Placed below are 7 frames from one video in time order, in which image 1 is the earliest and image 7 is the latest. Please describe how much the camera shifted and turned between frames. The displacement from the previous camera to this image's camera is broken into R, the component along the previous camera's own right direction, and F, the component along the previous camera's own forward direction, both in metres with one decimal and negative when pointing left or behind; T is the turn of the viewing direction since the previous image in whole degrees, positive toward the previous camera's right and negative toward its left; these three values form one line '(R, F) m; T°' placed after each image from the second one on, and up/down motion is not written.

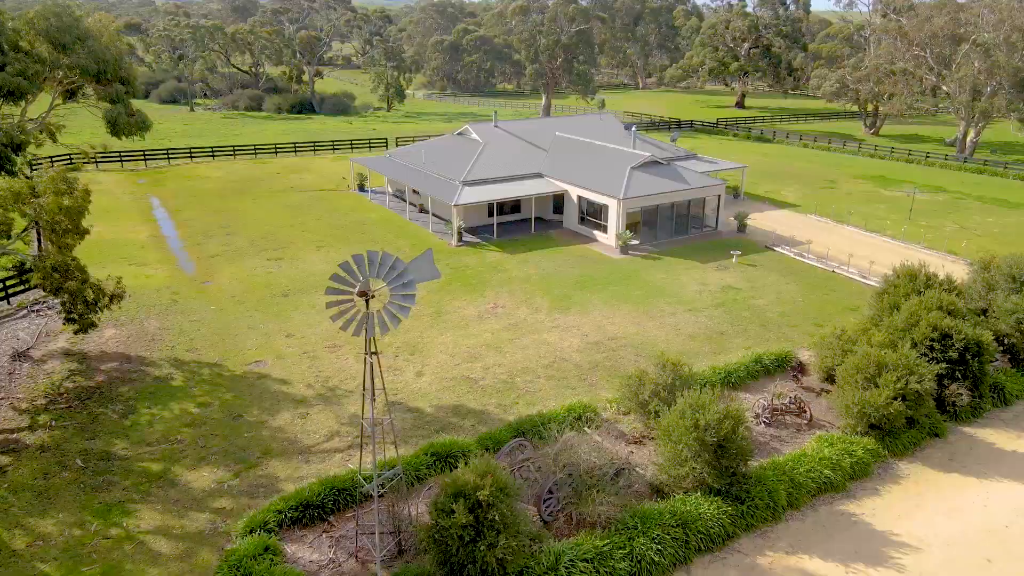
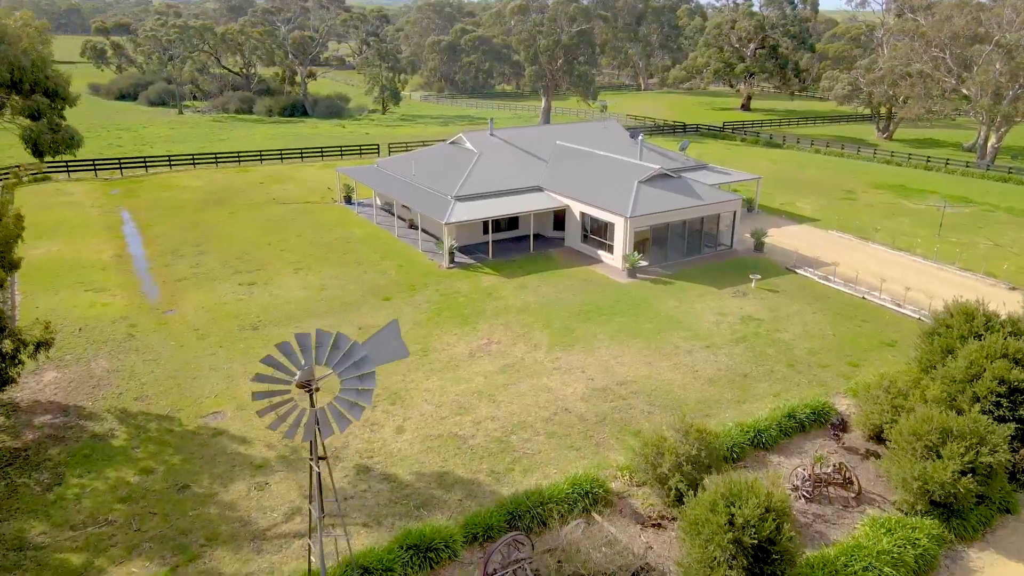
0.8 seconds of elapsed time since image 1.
(+0.1, +2.4) m; 0°
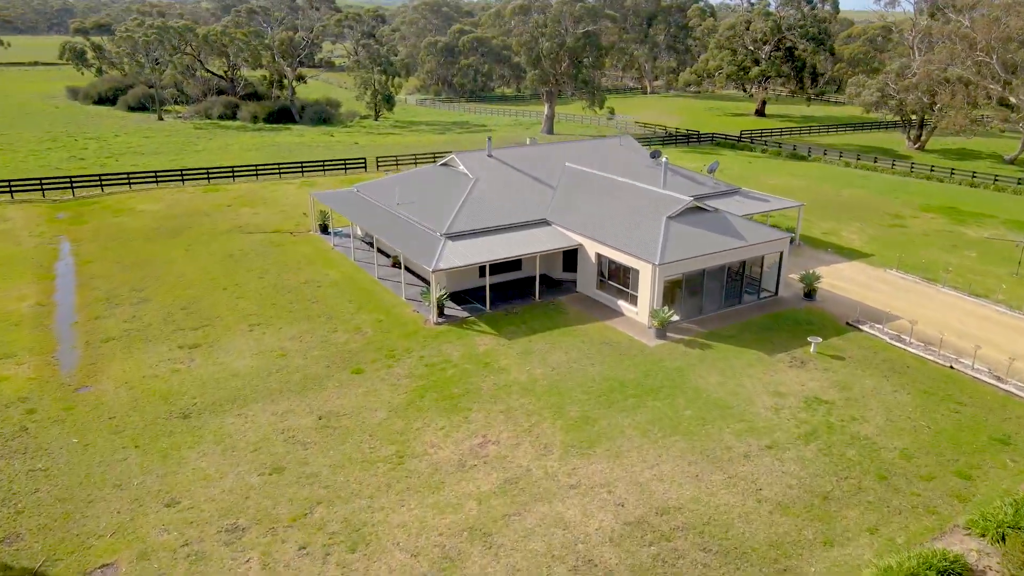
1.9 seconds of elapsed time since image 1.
(-0.1, +4.4) m; 0°
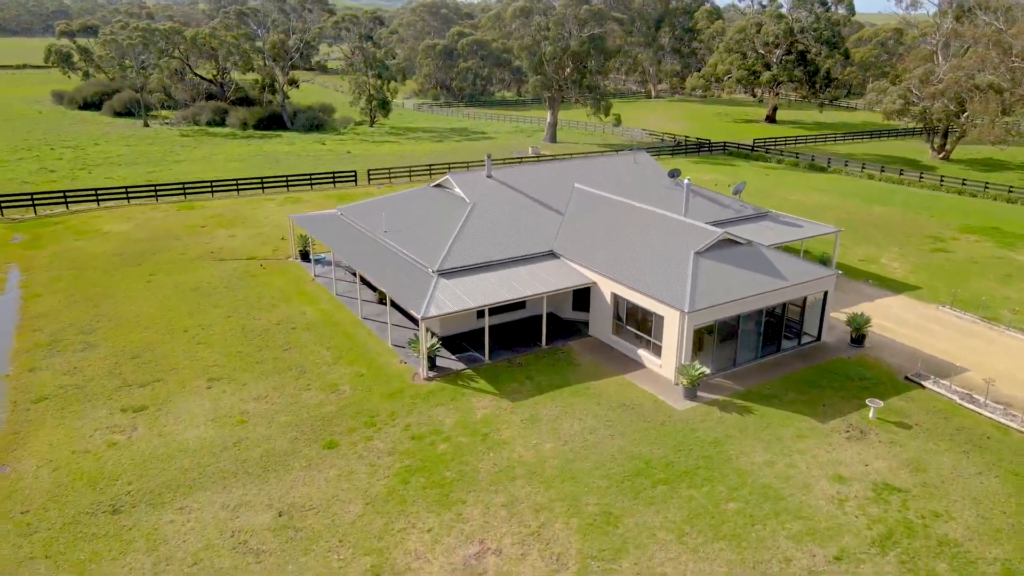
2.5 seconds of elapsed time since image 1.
(-0.1, +2.9) m; 0°
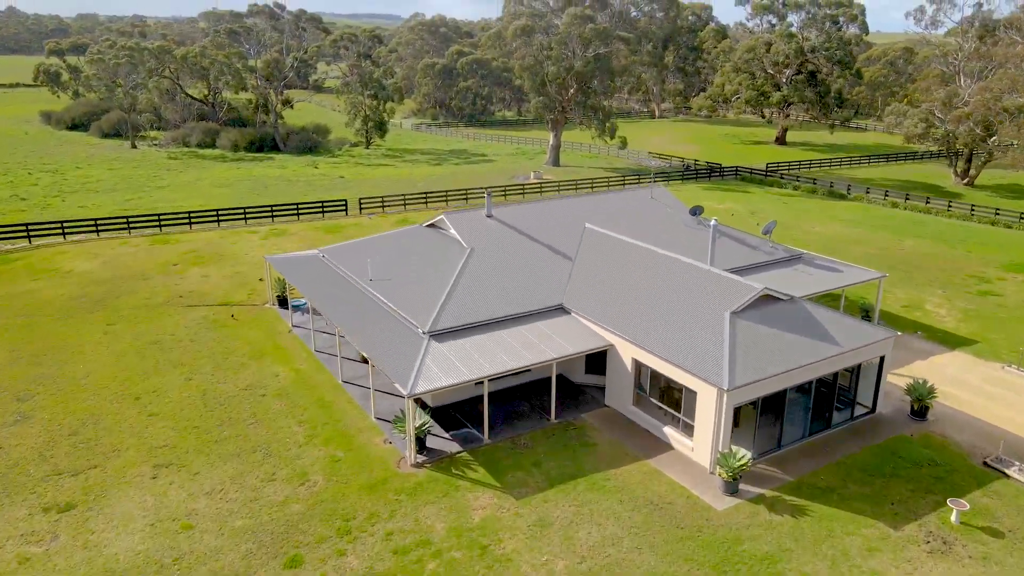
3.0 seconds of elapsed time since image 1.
(-0.1, +2.7) m; 0°
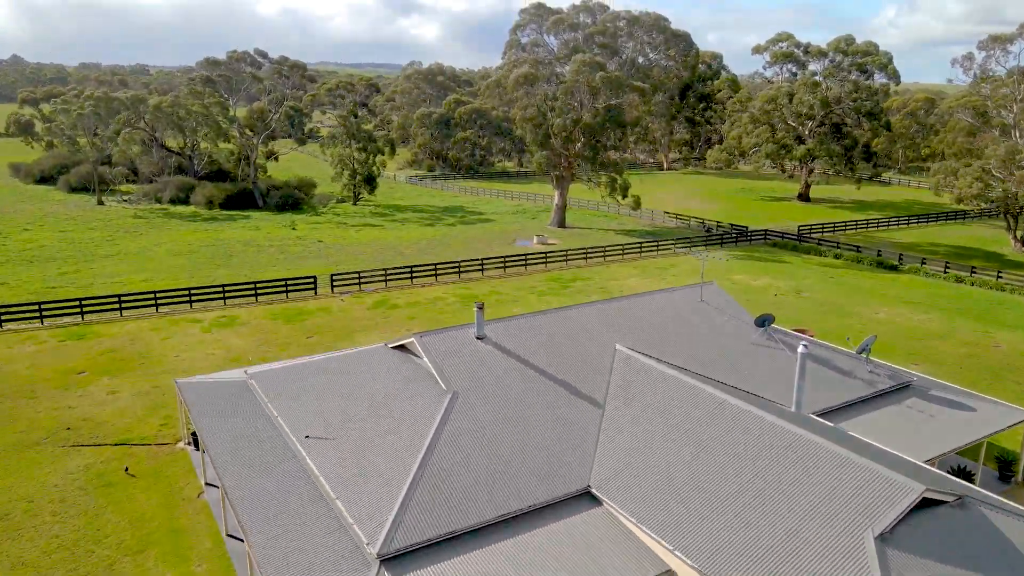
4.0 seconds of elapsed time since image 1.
(0.0, +5.9) m; 0°
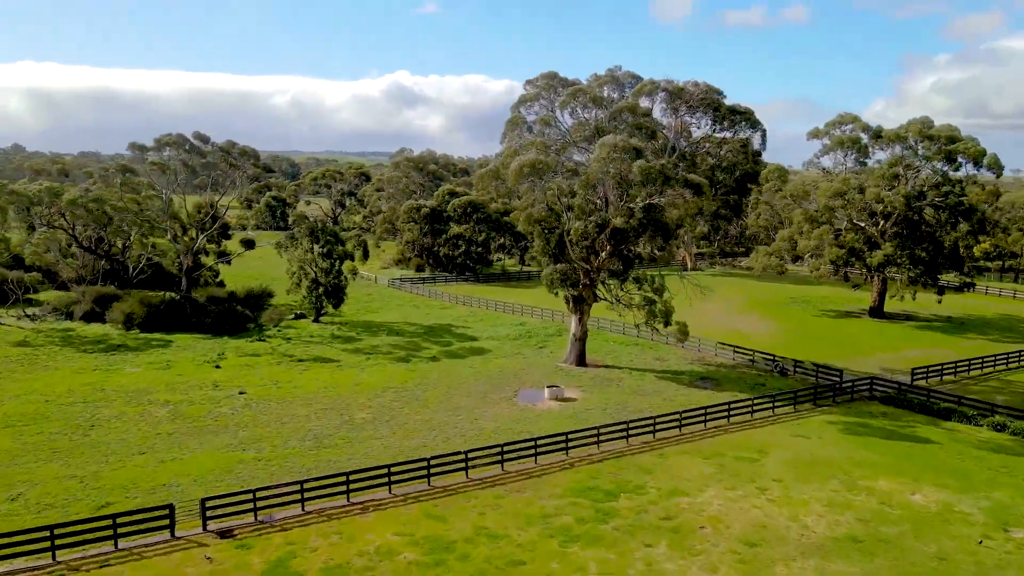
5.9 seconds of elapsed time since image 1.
(-0.1, +12.7) m; 0°
